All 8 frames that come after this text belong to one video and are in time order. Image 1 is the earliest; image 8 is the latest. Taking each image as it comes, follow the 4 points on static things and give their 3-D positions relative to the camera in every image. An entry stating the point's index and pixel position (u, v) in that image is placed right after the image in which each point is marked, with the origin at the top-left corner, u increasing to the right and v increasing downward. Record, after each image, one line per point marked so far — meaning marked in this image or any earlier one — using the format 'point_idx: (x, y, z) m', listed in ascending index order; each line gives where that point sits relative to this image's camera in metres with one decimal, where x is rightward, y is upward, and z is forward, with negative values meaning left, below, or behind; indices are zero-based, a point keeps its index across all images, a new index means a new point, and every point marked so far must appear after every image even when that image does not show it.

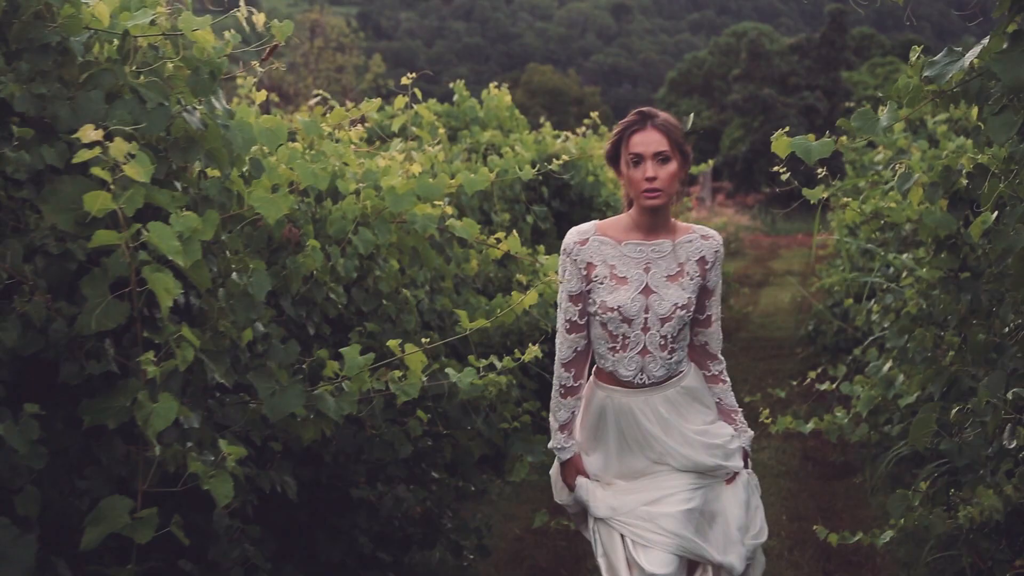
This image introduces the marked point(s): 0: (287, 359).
0: (-0.7, -0.2, +4.1) m
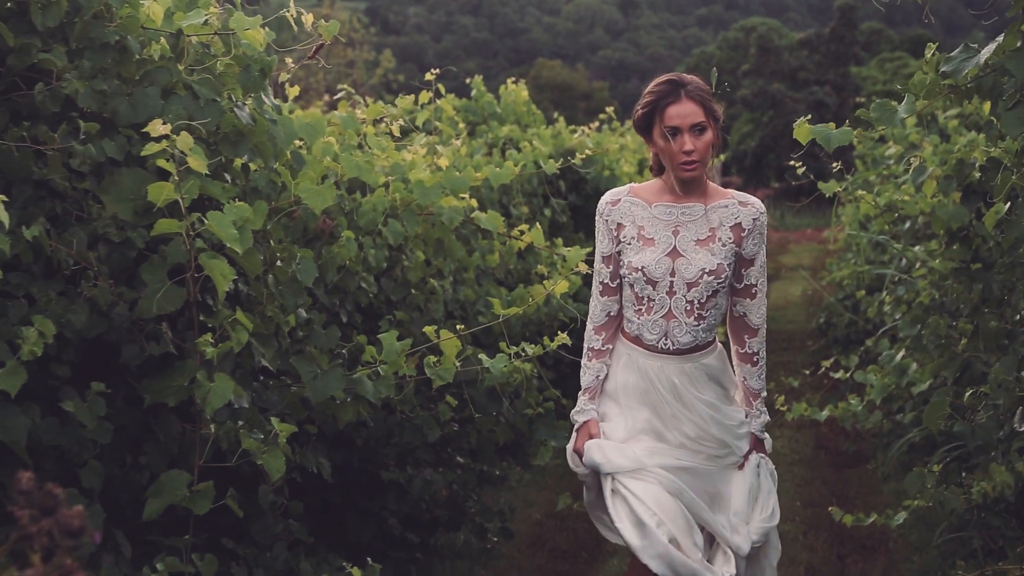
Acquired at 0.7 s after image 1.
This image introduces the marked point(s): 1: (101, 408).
0: (-0.6, -0.2, +4.3) m
1: (-1.0, -0.3, +3.2) m
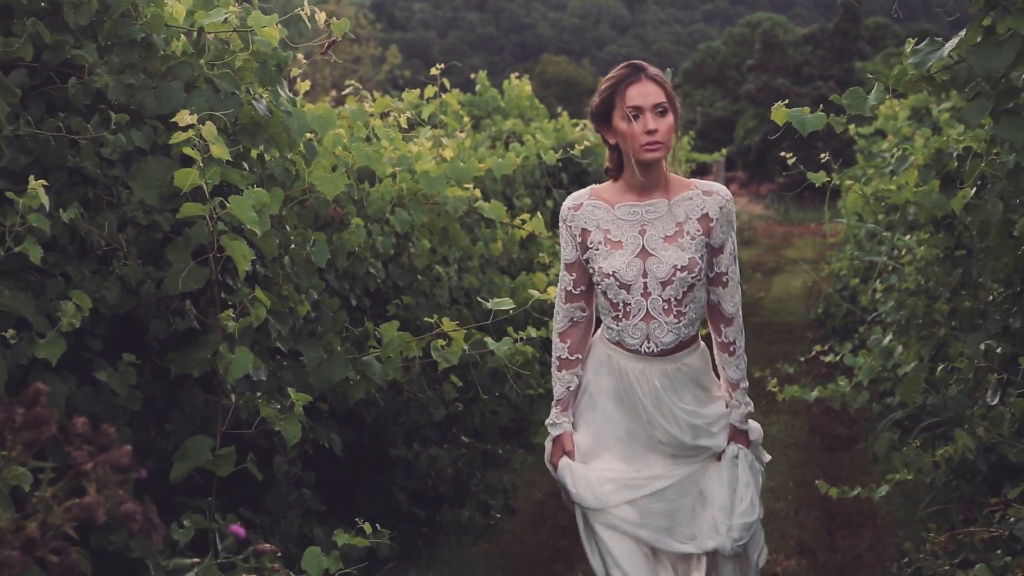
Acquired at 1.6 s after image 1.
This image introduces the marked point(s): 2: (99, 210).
0: (-0.6, -0.1, +4.5) m
1: (-1.0, -0.2, +3.5) m
2: (-1.1, +0.2, +3.7) m
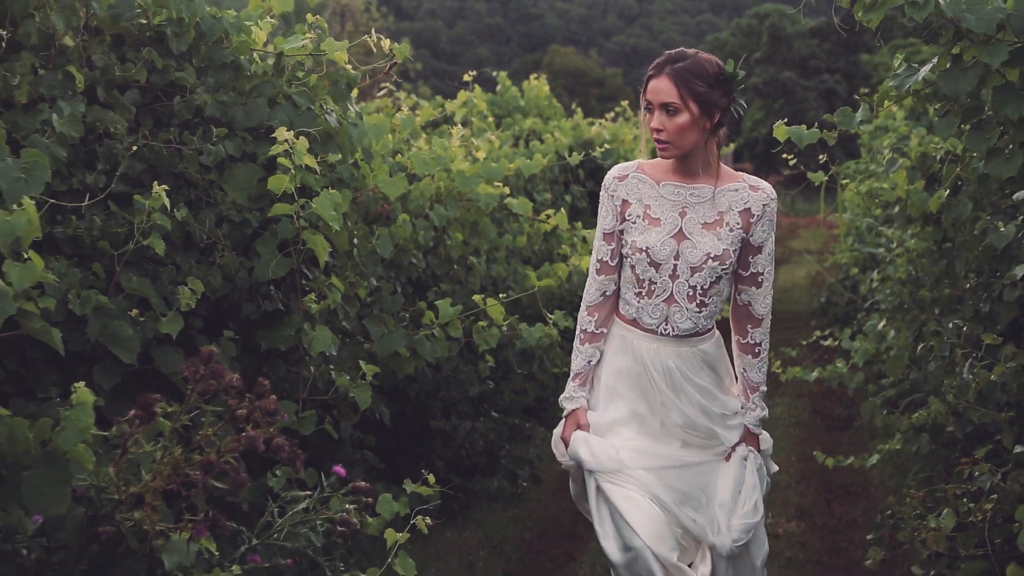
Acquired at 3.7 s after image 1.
0: (-0.4, -0.1, +5.2) m
1: (-0.8, -0.2, +4.1) m
2: (-1.0, +0.2, +4.3) m
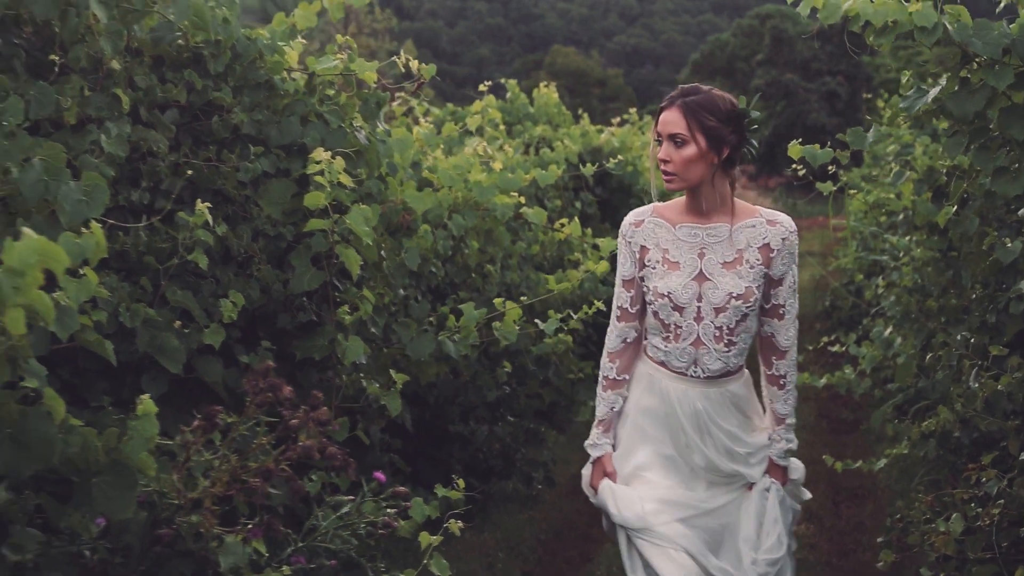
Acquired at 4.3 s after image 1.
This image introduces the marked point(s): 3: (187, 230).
0: (-0.4, -0.1, +5.4) m
1: (-0.8, -0.2, +4.3) m
2: (-0.9, +0.2, +4.5) m
3: (-1.0, +0.2, +4.1) m
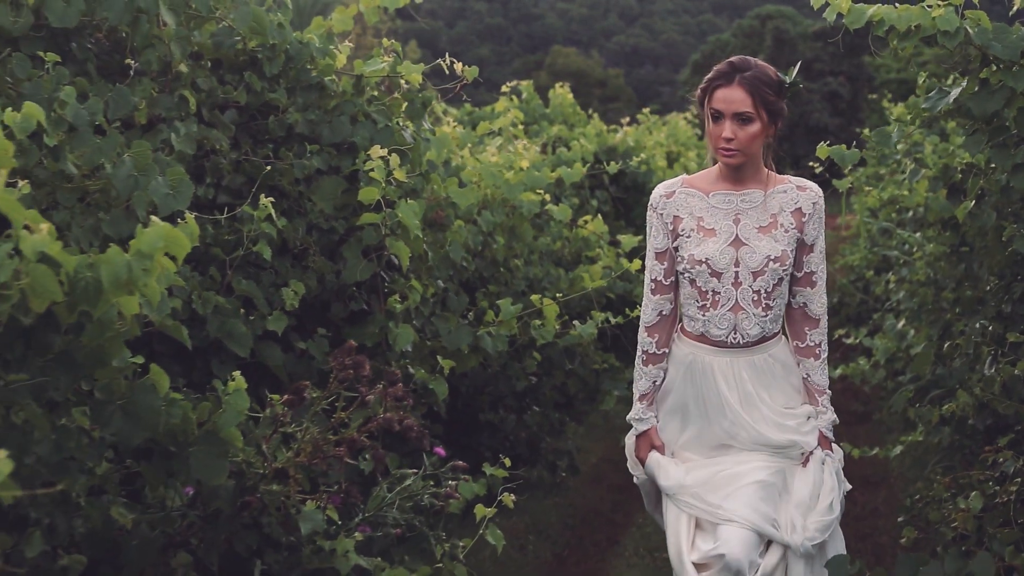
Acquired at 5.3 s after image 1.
0: (-0.2, -0.1, +5.6) m
1: (-0.6, -0.2, +4.5) m
2: (-0.8, +0.2, +4.8) m
3: (-0.8, +0.2, +4.3) m
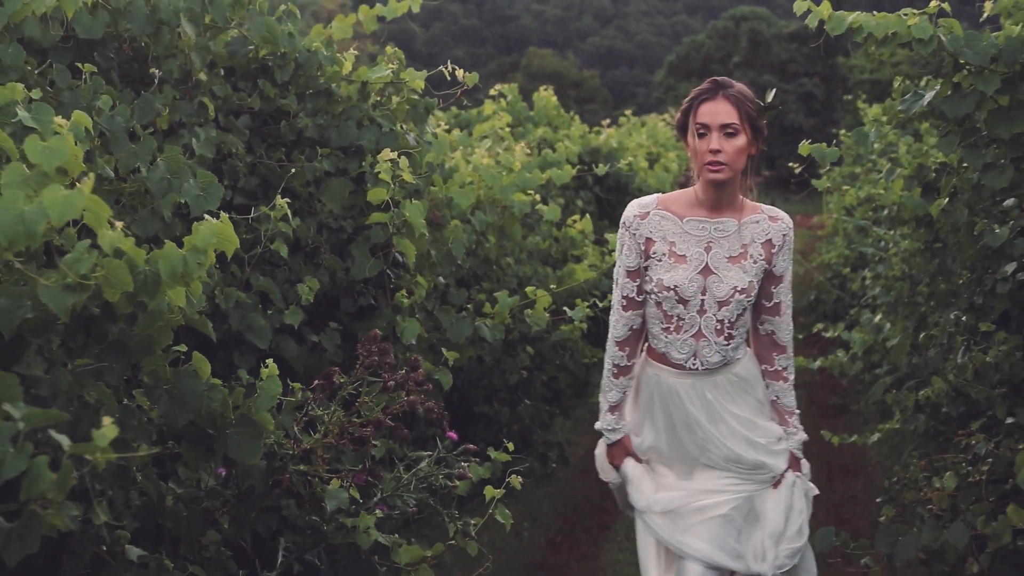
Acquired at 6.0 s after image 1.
0: (-0.2, -0.1, +5.9) m
1: (-0.6, -0.2, +4.8) m
2: (-0.8, +0.3, +5.0) m
3: (-0.8, +0.2, +4.6) m
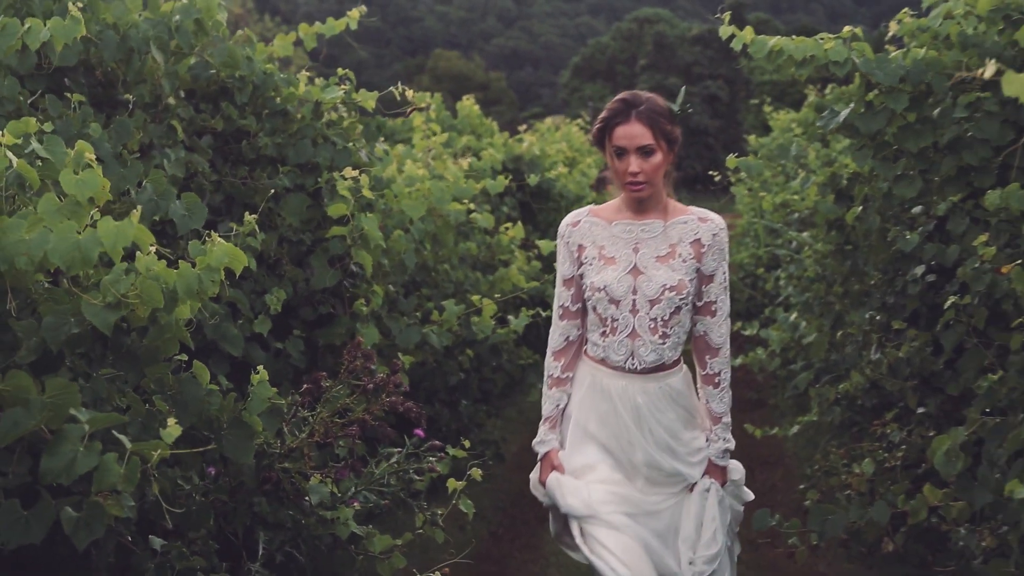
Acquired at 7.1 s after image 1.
0: (-0.5, -0.1, +6.2) m
1: (-0.8, -0.2, +5.1) m
2: (-0.9, +0.2, +5.3) m
3: (-1.0, +0.2, +4.9) m
